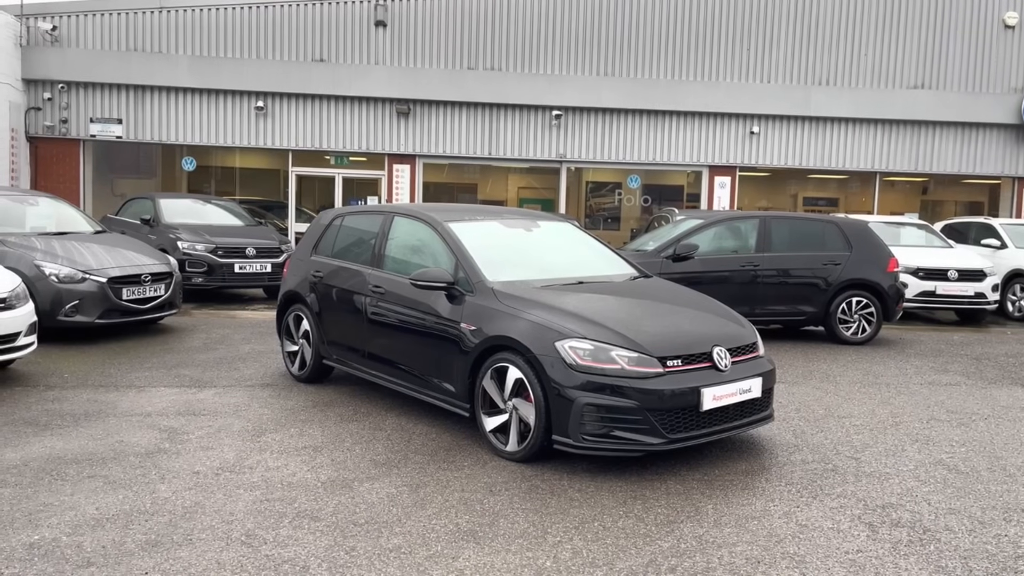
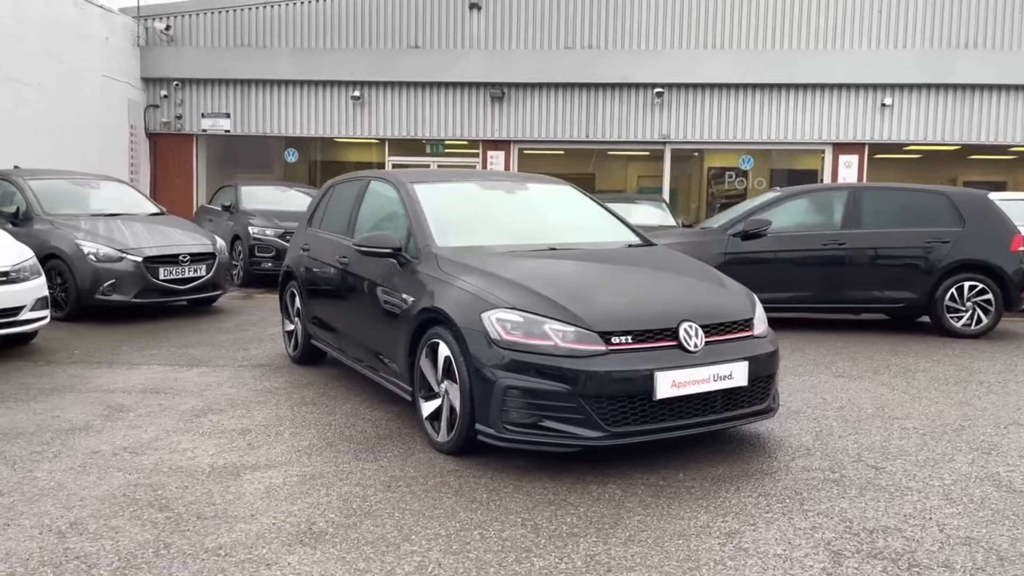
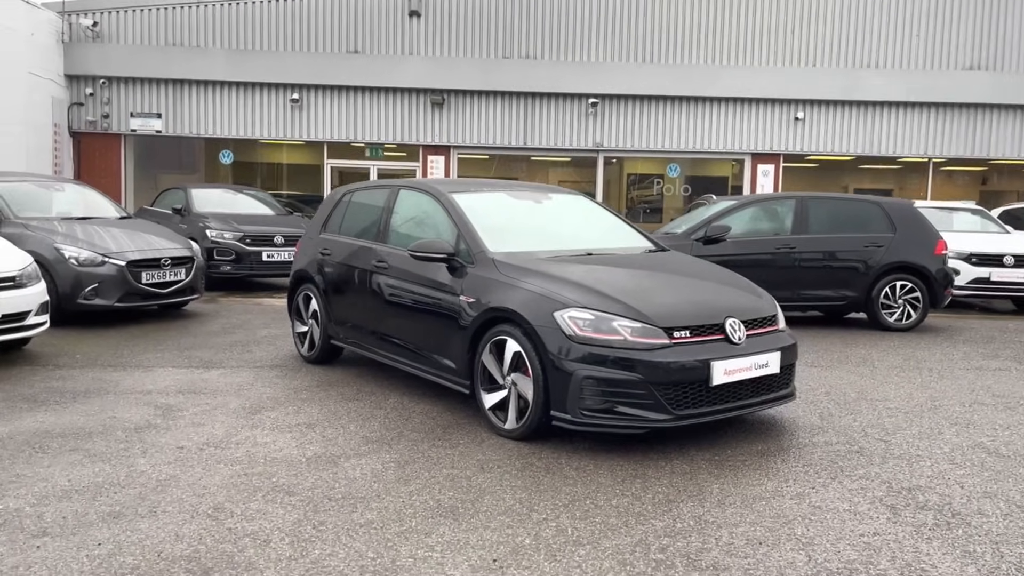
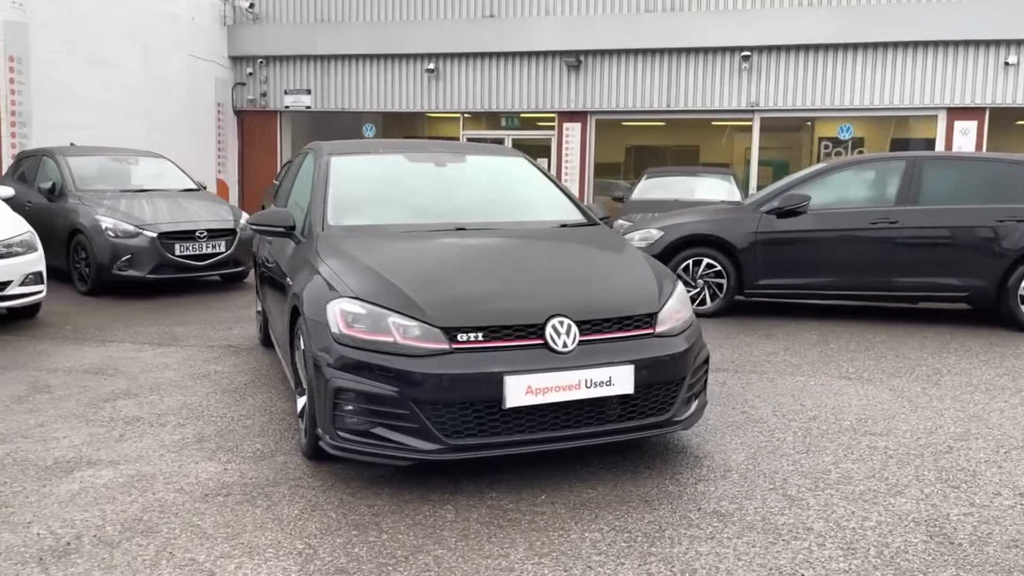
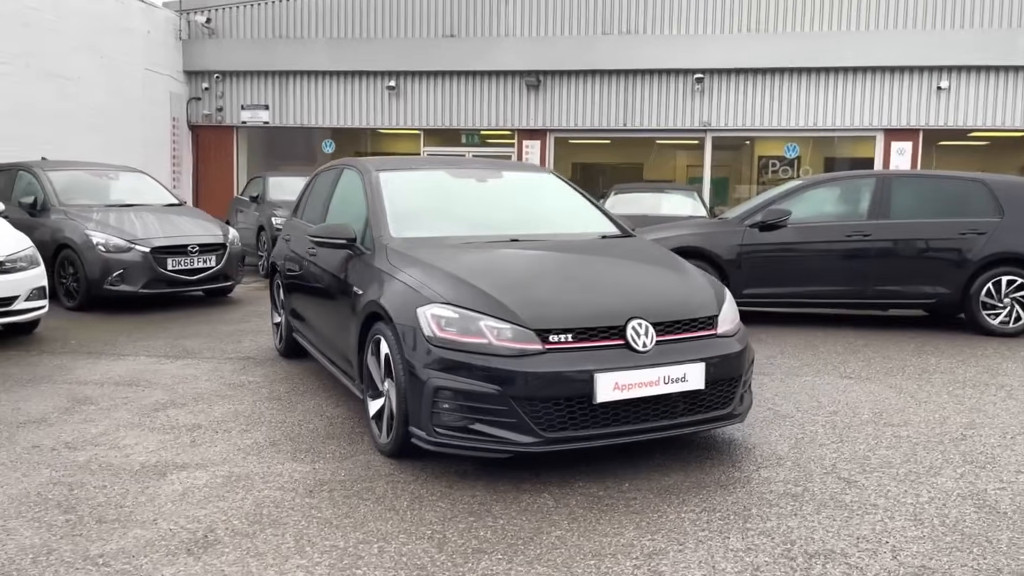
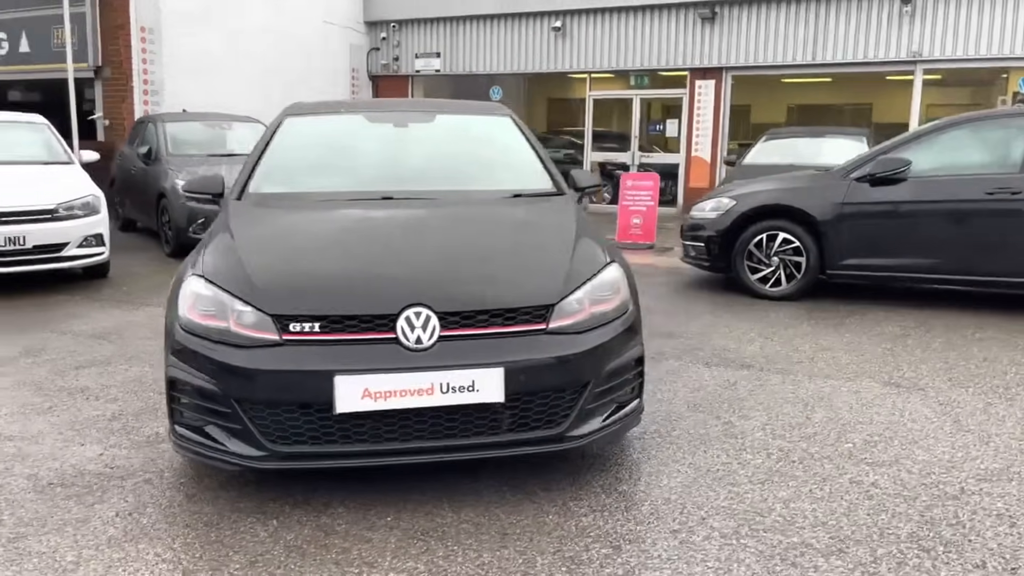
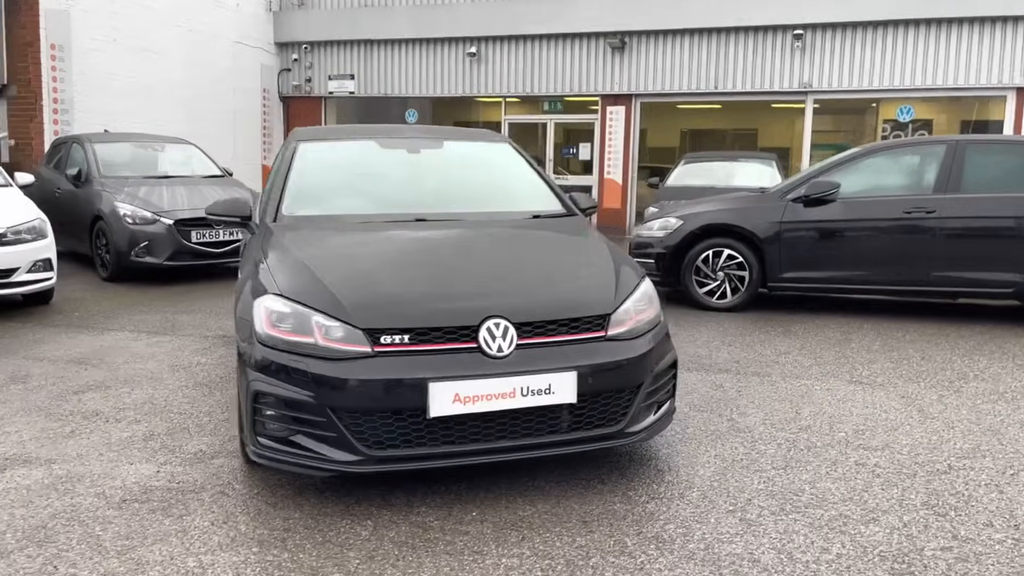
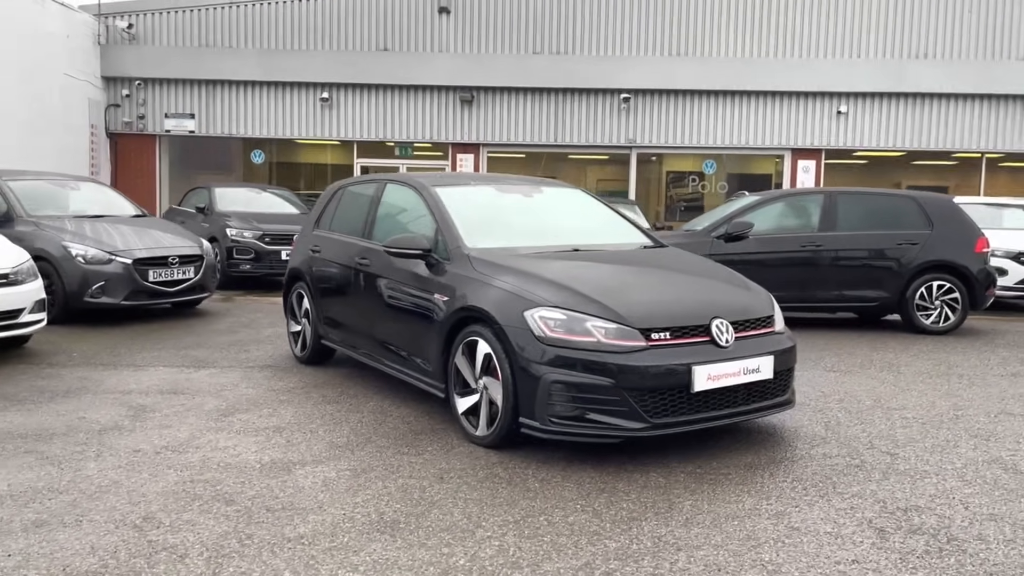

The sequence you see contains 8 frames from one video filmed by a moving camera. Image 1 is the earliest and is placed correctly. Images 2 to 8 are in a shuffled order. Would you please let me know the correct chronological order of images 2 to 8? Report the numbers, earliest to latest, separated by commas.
3, 8, 2, 5, 4, 7, 6
